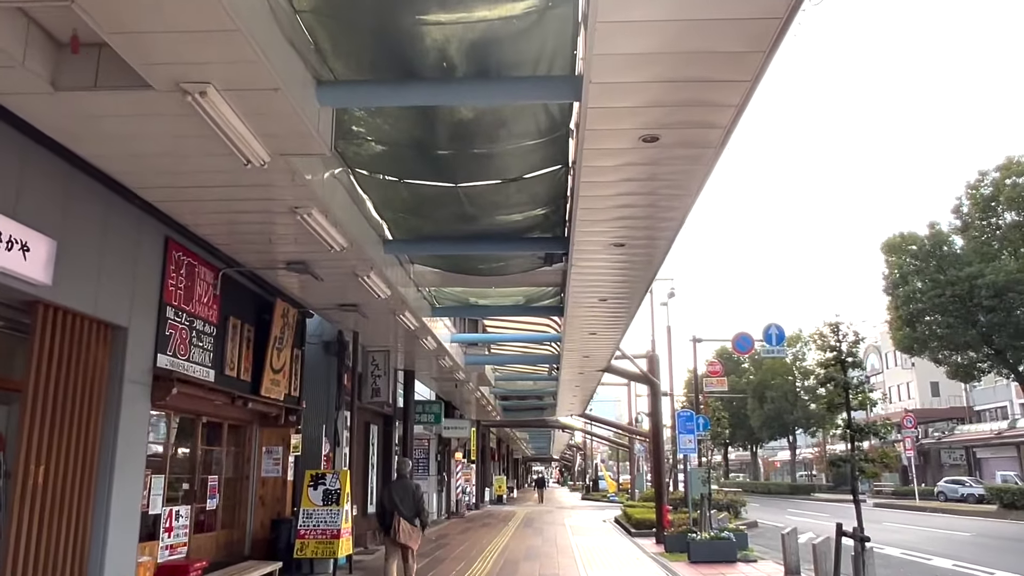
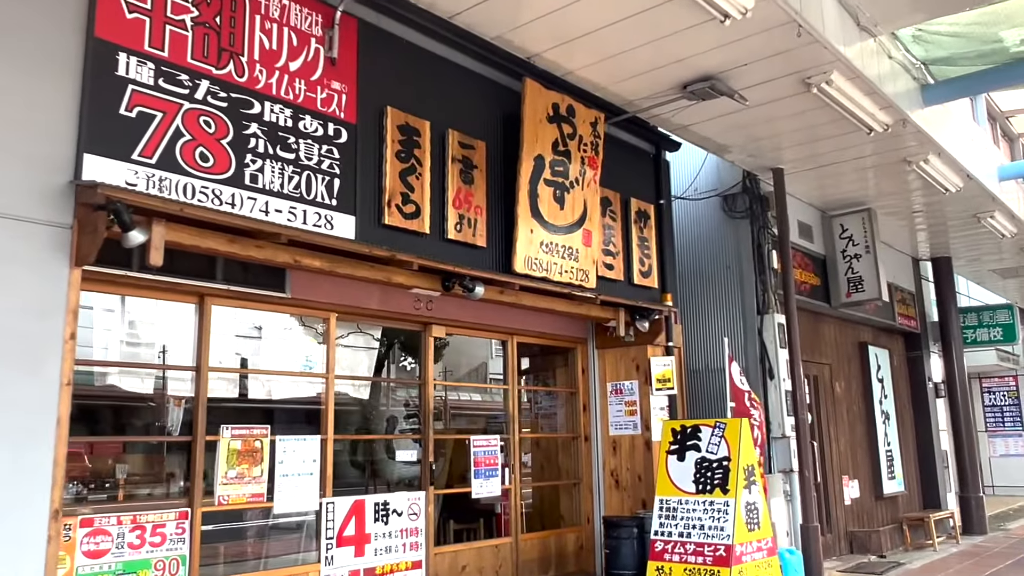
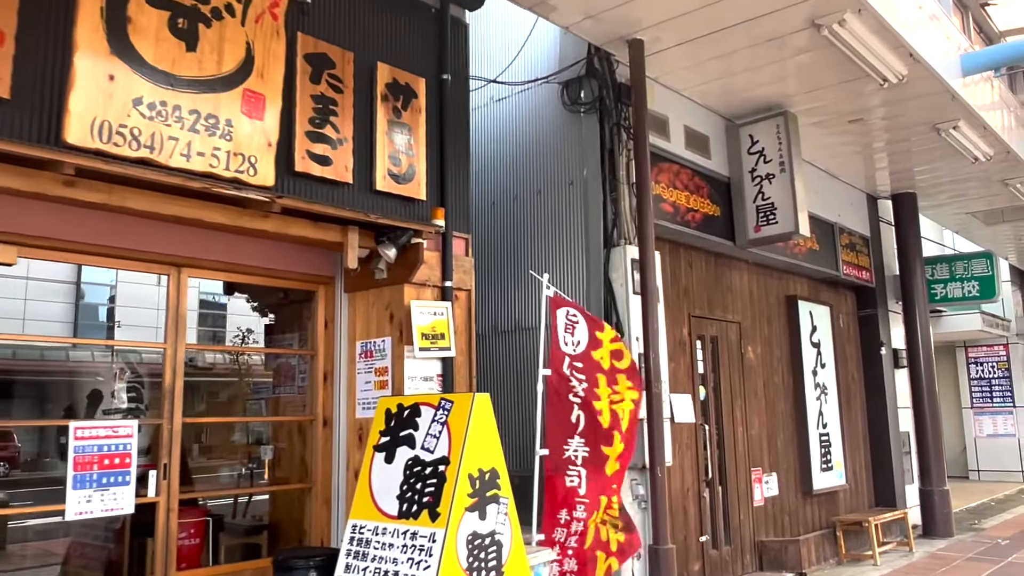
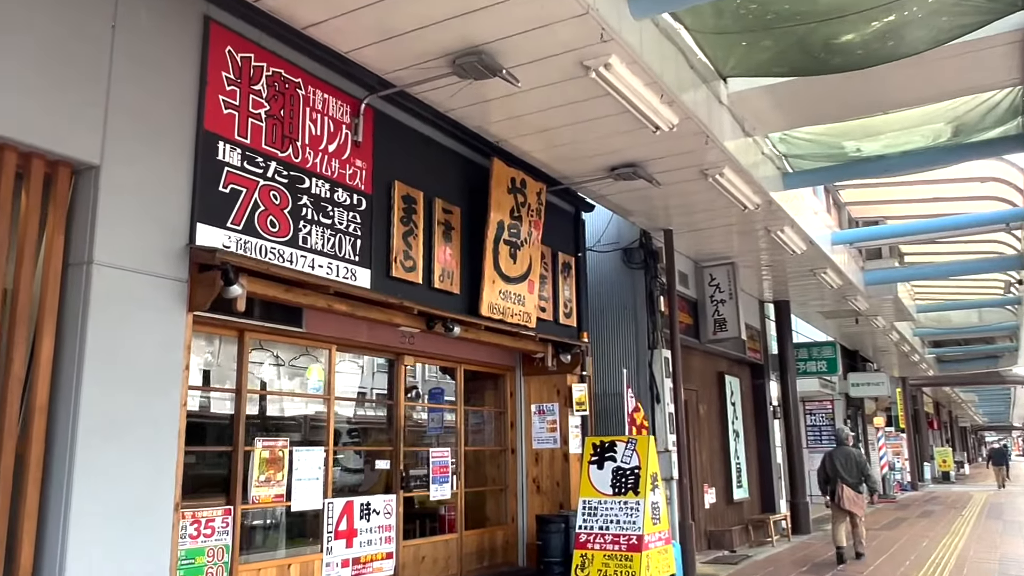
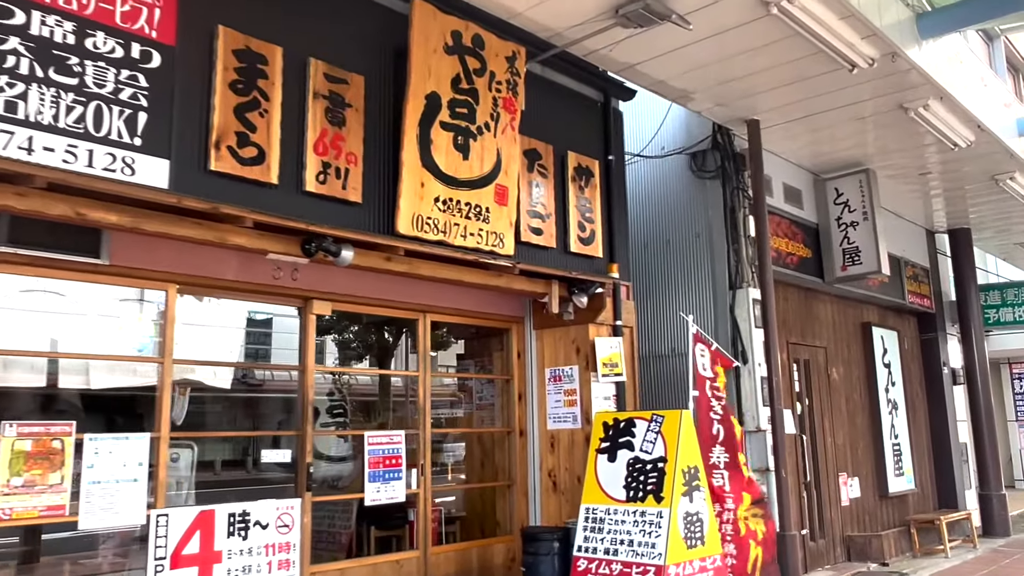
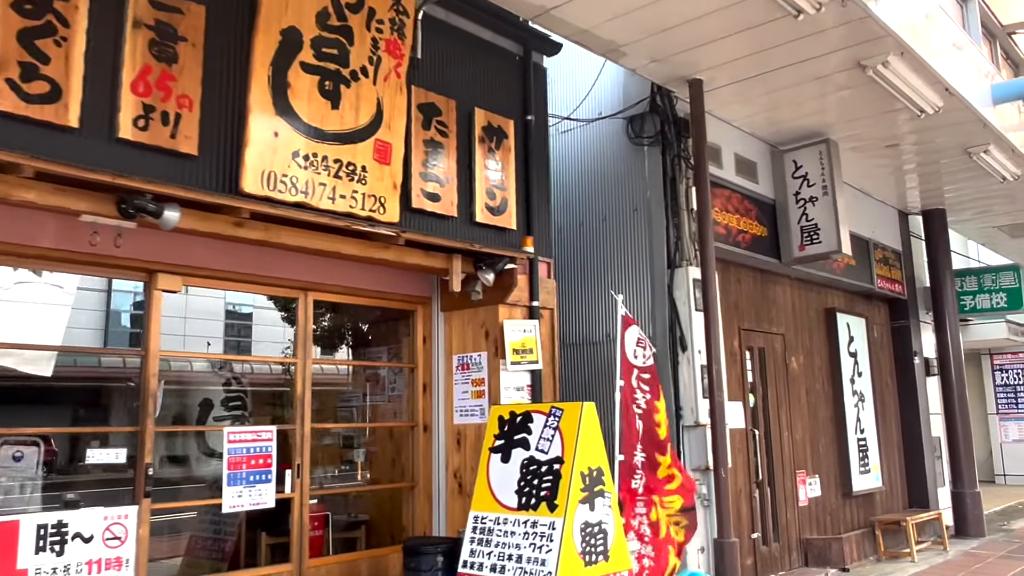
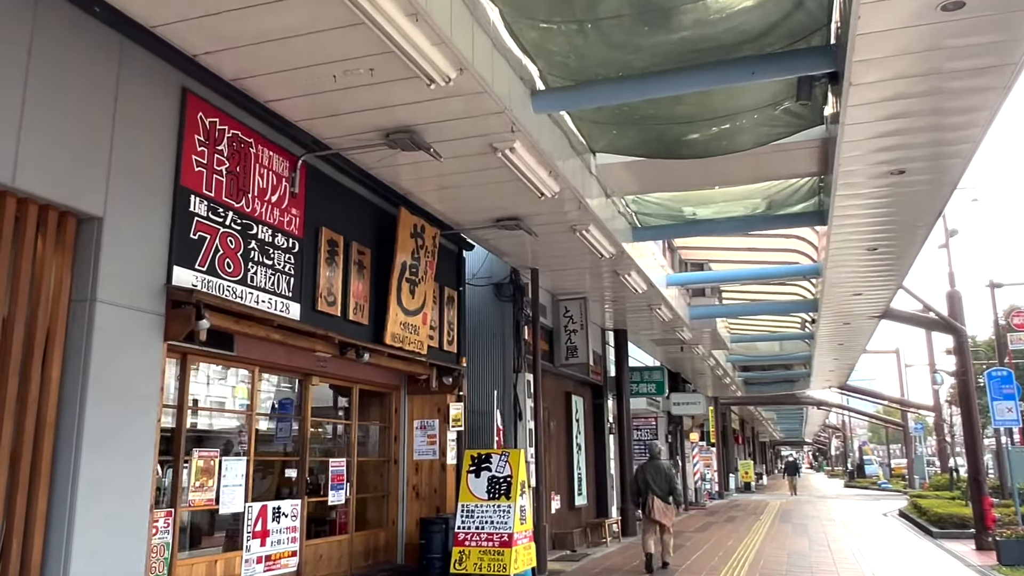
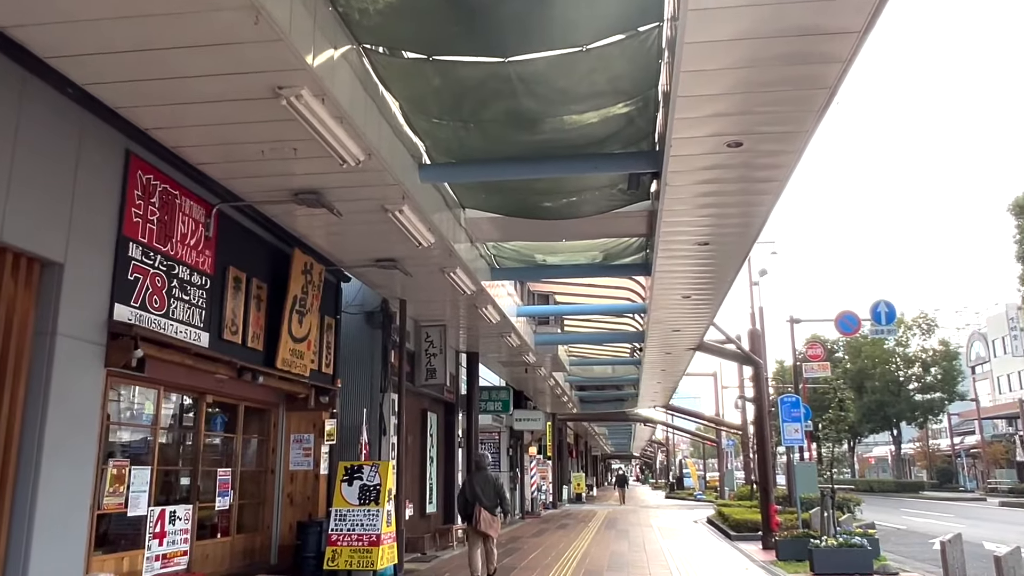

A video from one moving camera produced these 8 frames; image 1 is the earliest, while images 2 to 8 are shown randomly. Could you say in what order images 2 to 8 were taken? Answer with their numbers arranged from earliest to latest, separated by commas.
8, 7, 4, 2, 5, 6, 3
